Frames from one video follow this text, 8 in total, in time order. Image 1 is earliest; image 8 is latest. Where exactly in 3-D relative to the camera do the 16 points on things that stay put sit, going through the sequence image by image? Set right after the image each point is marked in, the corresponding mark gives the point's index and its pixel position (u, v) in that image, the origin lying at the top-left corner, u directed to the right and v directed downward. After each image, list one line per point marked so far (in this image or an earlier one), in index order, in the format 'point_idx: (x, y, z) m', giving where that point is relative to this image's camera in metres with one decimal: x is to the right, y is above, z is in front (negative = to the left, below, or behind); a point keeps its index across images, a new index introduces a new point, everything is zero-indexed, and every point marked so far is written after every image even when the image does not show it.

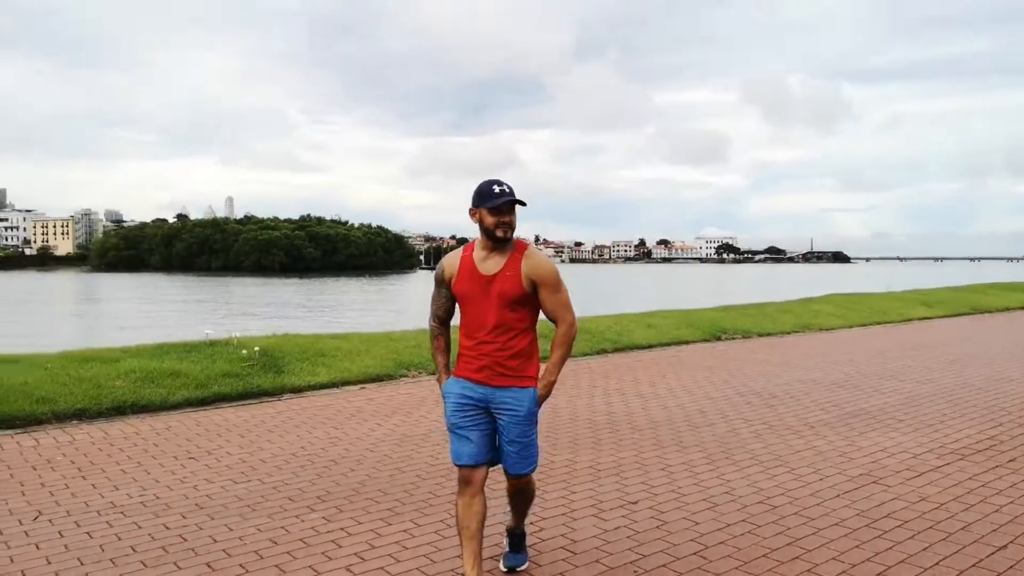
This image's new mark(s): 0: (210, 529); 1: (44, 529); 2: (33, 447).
0: (-1.7, -1.3, +4.2) m
1: (-2.6, -1.3, +4.3) m
2: (-3.7, -1.2, +6.0) m
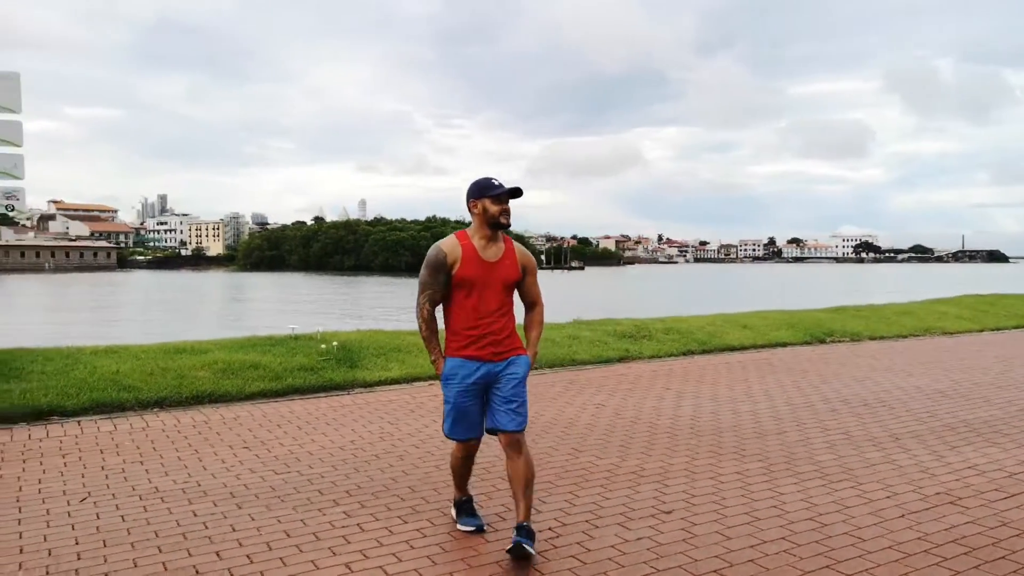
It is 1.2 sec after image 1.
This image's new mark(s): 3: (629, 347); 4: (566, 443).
0: (-1.6, -1.3, +4.3) m
1: (-2.5, -1.3, +4.5) m
2: (-3.3, -1.2, +6.4) m
3: (+1.7, -0.8, +11.1) m
4: (+0.4, -1.2, +5.9) m
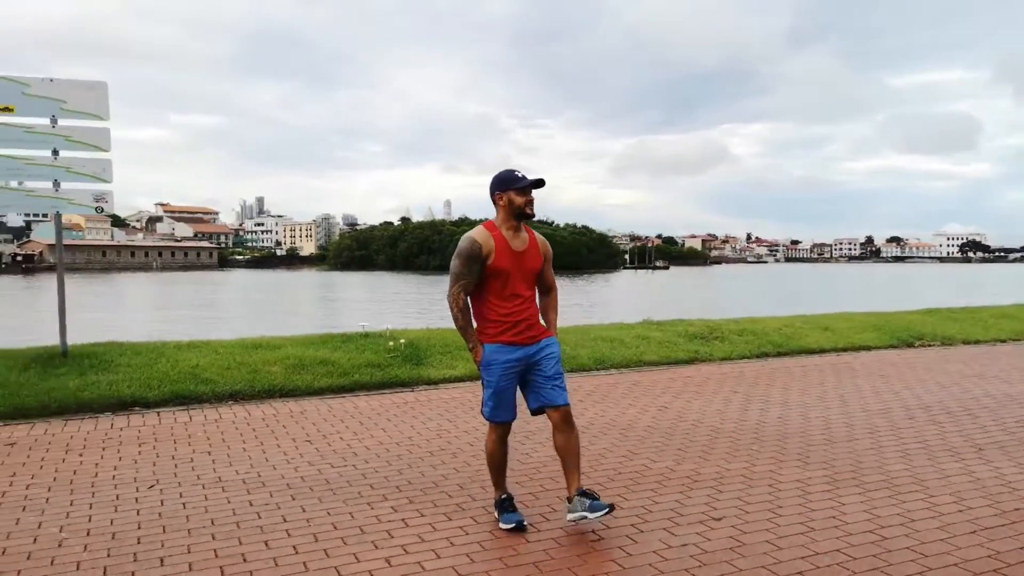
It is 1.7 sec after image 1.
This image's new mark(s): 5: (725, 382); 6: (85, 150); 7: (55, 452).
0: (-1.3, -1.3, +4.4) m
1: (-2.2, -1.3, +4.7) m
2: (-2.9, -1.2, +6.7) m
3: (+2.6, -0.8, +10.8) m
4: (+0.8, -1.2, +5.9) m
5: (+2.4, -1.1, +8.8) m
6: (-4.6, +1.5, +8.3) m
7: (-3.4, -1.2, +5.7) m
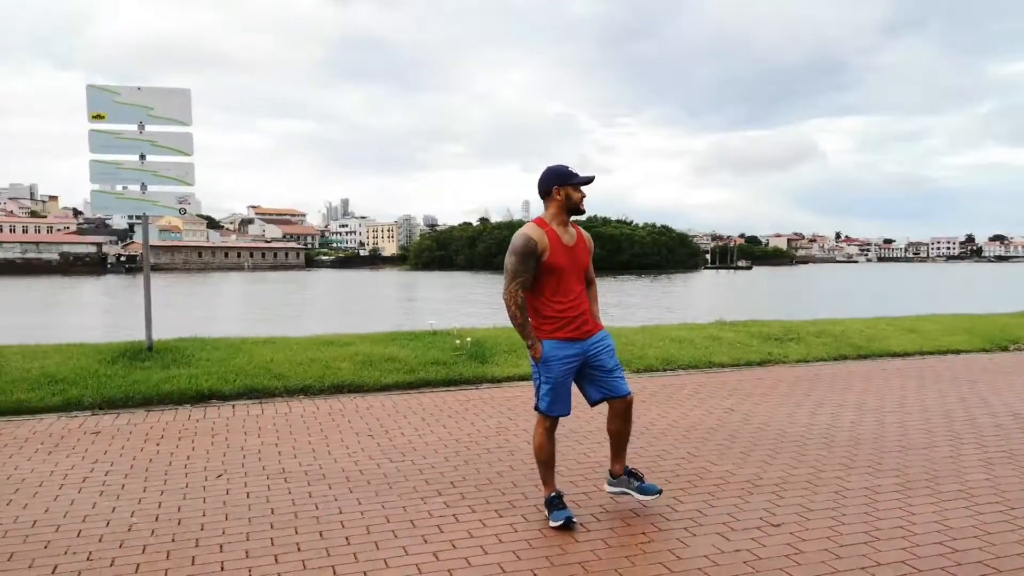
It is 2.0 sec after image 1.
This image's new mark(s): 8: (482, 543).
0: (-1.0, -1.3, +4.5) m
1: (-1.9, -1.2, +4.9) m
2: (-2.3, -1.1, +7.0) m
3: (+3.6, -0.8, +10.5) m
4: (+1.3, -1.2, +5.7) m
5: (+3.1, -1.1, +8.5) m
6: (-3.9, +1.5, +8.7) m
7: (-3.0, -1.2, +6.0) m
8: (-0.1, -1.3, +3.9) m
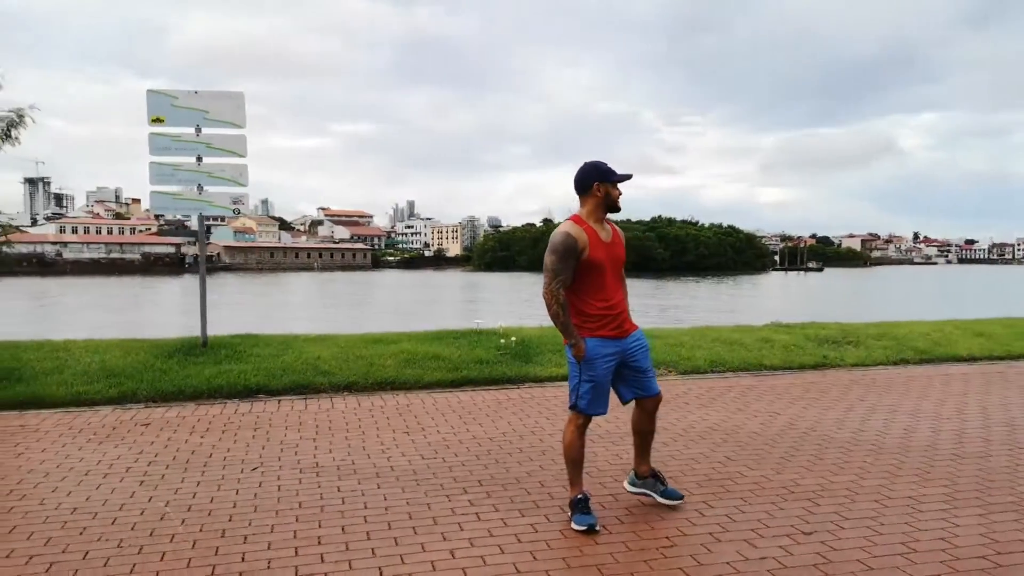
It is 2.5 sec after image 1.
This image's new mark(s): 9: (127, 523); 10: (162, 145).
0: (-0.8, -1.2, +4.6) m
1: (-1.7, -1.2, +5.0) m
2: (-2.0, -1.1, +7.1) m
3: (+4.2, -0.9, +10.2) m
4: (+1.5, -1.2, +5.6) m
5: (+3.6, -1.1, +8.2) m
6: (-3.3, +1.5, +9.0) m
7: (-2.7, -1.2, +6.2) m
8: (-0.1, -1.3, +3.8) m
9: (-2.0, -1.3, +4.1) m
10: (-4.0, +1.6, +8.8) m
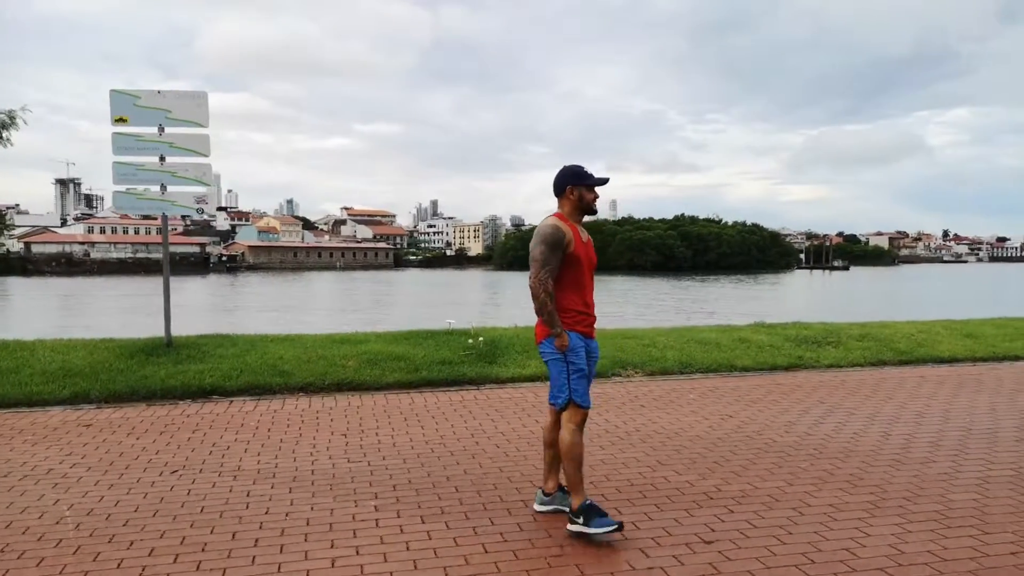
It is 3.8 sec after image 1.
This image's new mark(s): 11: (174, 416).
0: (-1.4, -1.2, +4.5) m
1: (-2.2, -1.2, +4.9) m
2: (-2.4, -1.1, +7.0) m
3: (+3.8, -0.8, +10.0) m
4: (+1.0, -1.2, +5.4) m
5: (+3.1, -1.1, +8.0) m
6: (-3.8, +1.5, +9.0) m
7: (-3.2, -1.2, +6.2) m
8: (-0.6, -1.3, +3.7) m
9: (-2.6, -1.3, +4.1) m
10: (-4.4, +1.6, +8.8) m
11: (-3.0, -1.1, +6.9) m
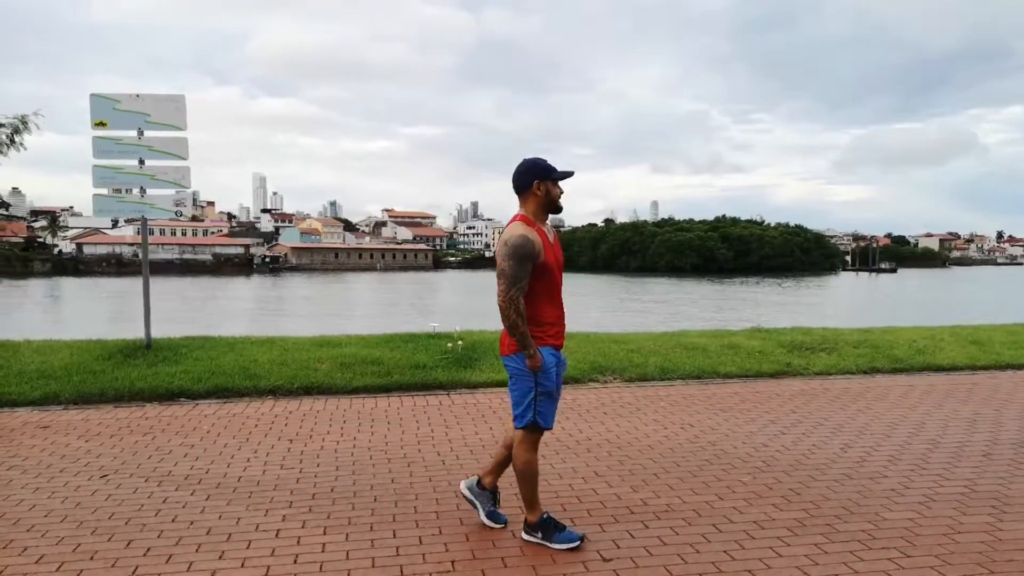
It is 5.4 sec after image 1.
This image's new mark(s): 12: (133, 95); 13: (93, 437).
0: (-1.9, -1.3, +4.5) m
1: (-2.7, -1.3, +4.9) m
2: (-2.8, -1.2, +7.0) m
3: (+3.6, -0.9, +9.7) m
4: (+0.6, -1.2, +5.3) m
5: (+2.8, -1.1, +7.7) m
6: (-4.0, +1.5, +9.0) m
7: (-3.6, -1.2, +6.2) m
8: (-1.1, -1.3, +3.7) m
9: (-3.1, -1.3, +4.1) m
10: (-4.7, +1.6, +8.9) m
11: (-3.4, -1.2, +6.9) m
12: (-4.4, +2.2, +8.9) m
13: (-3.4, -1.2, +6.2) m
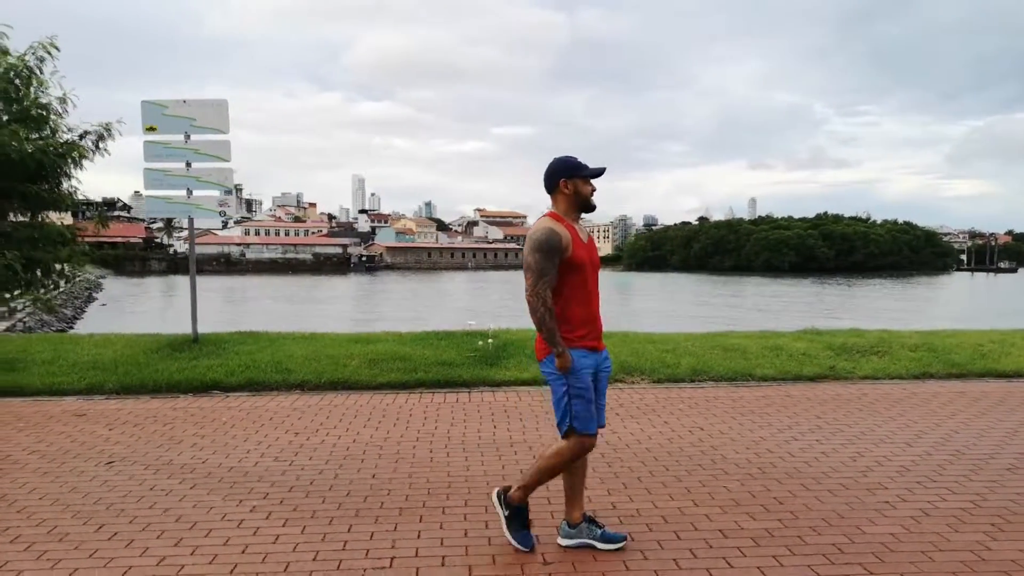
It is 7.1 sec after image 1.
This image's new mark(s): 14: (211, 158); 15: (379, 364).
0: (-2.0, -1.2, +4.6) m
1: (-2.8, -1.2, +5.2) m
2: (-2.7, -1.1, +7.3) m
3: (+3.9, -0.9, +9.2) m
4: (+0.5, -1.2, +5.2) m
5: (+3.0, -1.1, +7.4) m
6: (-3.7, +1.5, +9.4) m
7: (-3.5, -1.2, +6.6) m
8: (-1.4, -1.3, +3.8) m
9: (-3.3, -1.3, +4.4) m
10: (-4.3, +1.6, +9.3) m
11: (-3.3, -1.1, +7.2) m
12: (-4.0, +2.3, +9.3) m
13: (-3.3, -1.2, +6.6) m
14: (-3.7, +1.6, +9.4) m
15: (-1.5, -0.9, +8.8) m
